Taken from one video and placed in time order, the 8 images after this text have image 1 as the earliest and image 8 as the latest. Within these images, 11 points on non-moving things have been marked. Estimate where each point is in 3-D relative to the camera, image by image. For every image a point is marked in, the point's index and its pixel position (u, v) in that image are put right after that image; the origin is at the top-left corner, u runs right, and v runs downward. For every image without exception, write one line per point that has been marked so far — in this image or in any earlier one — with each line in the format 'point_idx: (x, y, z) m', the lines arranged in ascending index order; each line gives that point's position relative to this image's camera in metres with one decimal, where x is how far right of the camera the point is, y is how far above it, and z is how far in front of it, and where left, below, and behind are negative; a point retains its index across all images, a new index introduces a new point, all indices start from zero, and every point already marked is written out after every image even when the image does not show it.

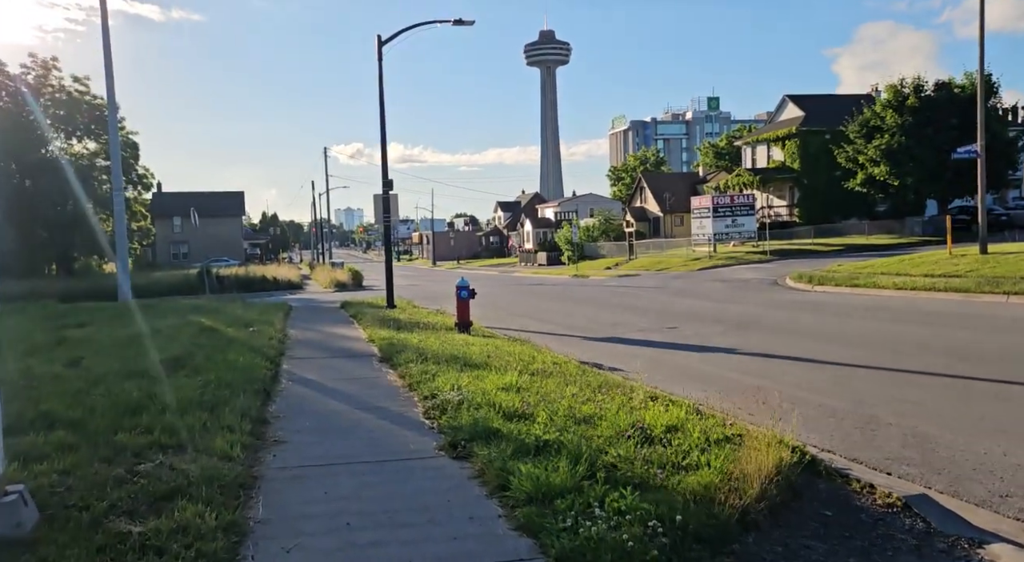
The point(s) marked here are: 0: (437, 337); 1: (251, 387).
0: (-1.3, -1.0, +13.4) m
1: (-2.9, -1.2, +8.3) m
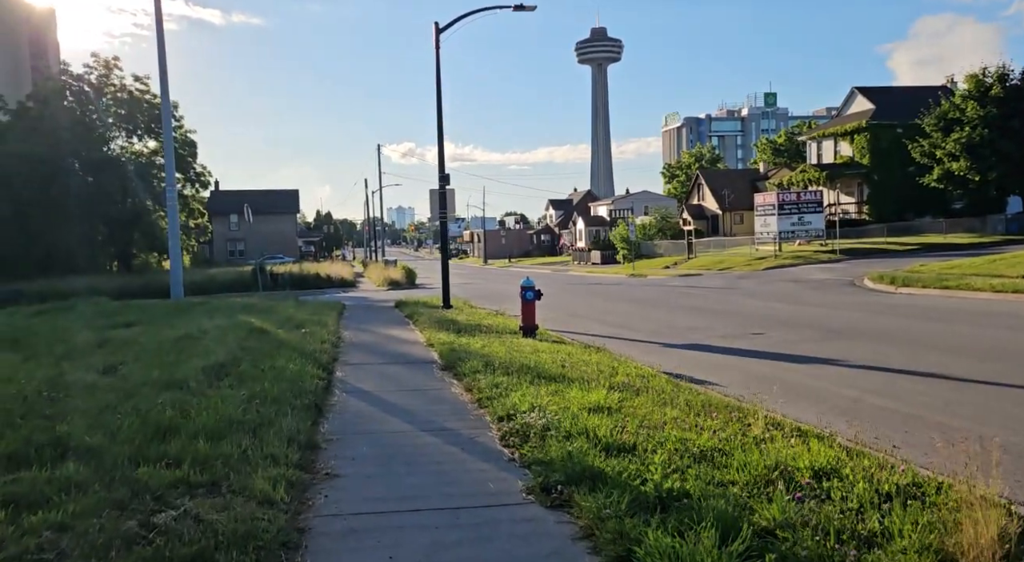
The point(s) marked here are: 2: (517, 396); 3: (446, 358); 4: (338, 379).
0: (-0.1, -1.0, +12.3) m
1: (-2.1, -1.2, +7.2) m
2: (+0.1, -1.2, +7.6) m
3: (-1.0, -1.1, +10.9) m
4: (-2.2, -1.2, +9.4) m
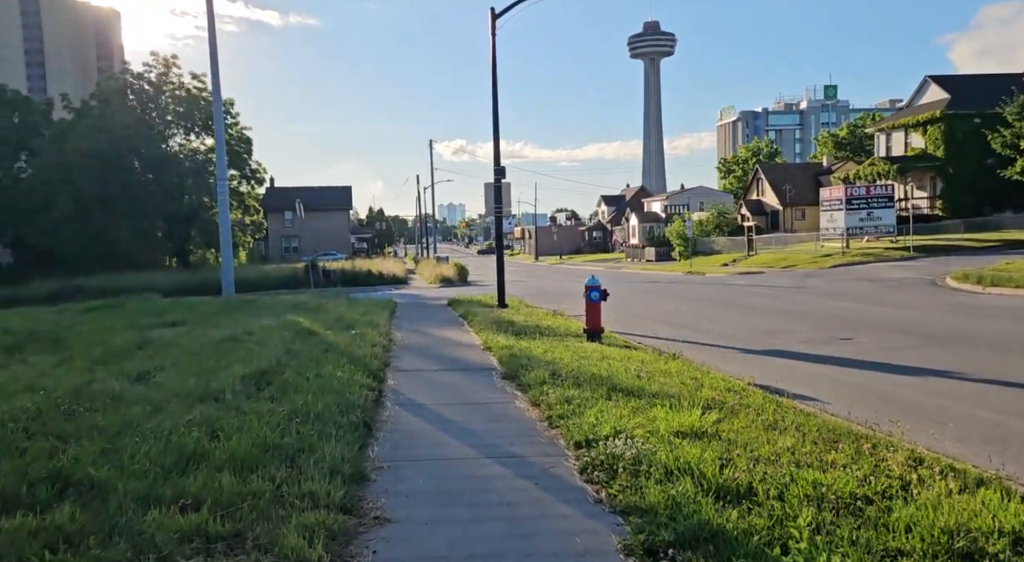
0: (+0.9, -1.0, +11.2) m
1: (-1.4, -1.2, +6.3) m
2: (+0.8, -1.2, +6.6) m
3: (-0.1, -1.1, +9.9) m
4: (-1.4, -1.2, +8.5) m
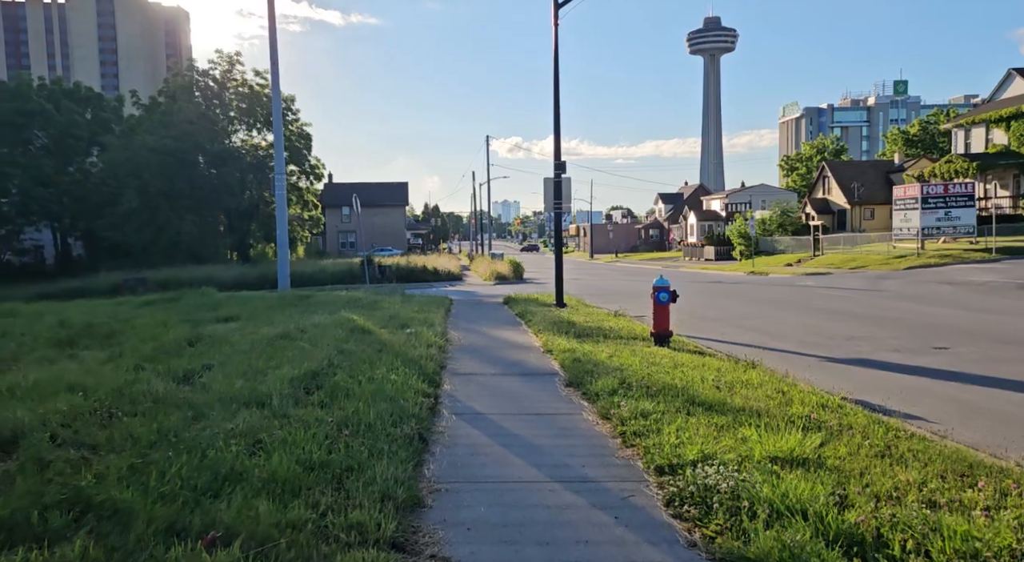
0: (+1.8, -1.0, +10.5) m
1: (-0.9, -1.2, +5.7) m
2: (+1.3, -1.2, +5.9) m
3: (+0.7, -1.1, +9.2) m
4: (-0.7, -1.2, +7.9) m
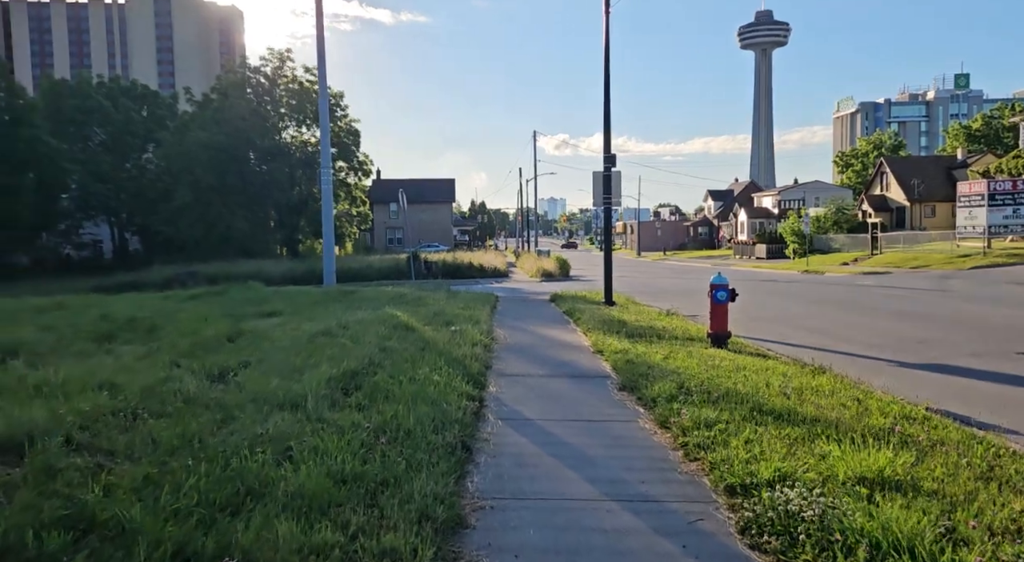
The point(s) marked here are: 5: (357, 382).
0: (+2.4, -1.0, +9.8) m
1: (-0.5, -1.1, +5.3) m
2: (+1.7, -1.2, +5.3) m
3: (+1.3, -1.1, +8.6) m
4: (-0.2, -1.2, +7.4) m
5: (-1.5, -1.0, +7.1) m
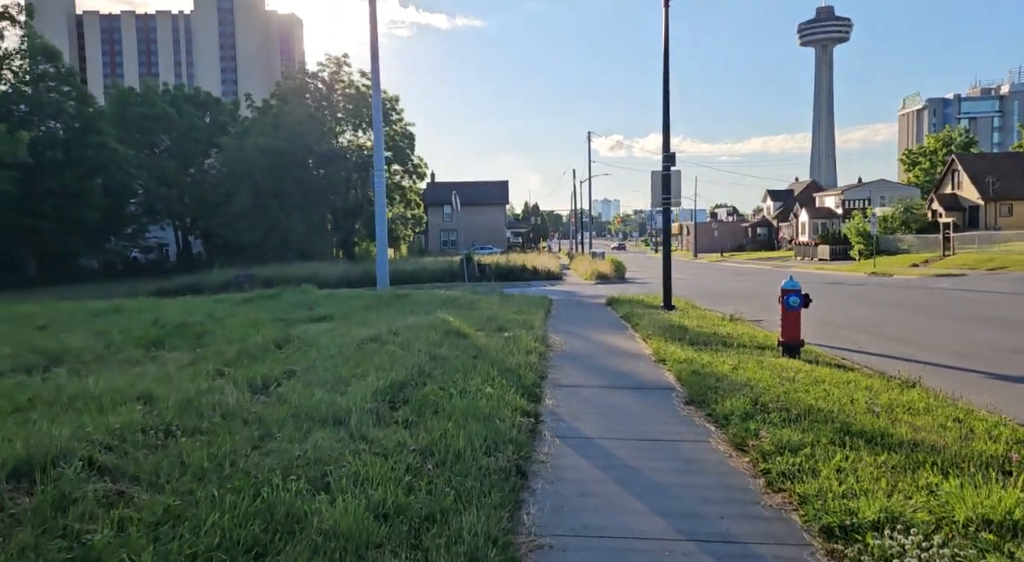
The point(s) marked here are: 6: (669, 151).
0: (+3.1, -1.1, +9.1) m
1: (-0.1, -1.2, +4.8) m
2: (+2.1, -1.3, +4.6) m
3: (+1.9, -1.1, +8.0) m
4: (+0.3, -1.2, +6.9) m
5: (-1.0, -1.0, +6.6) m
6: (+4.0, +3.3, +18.5) m
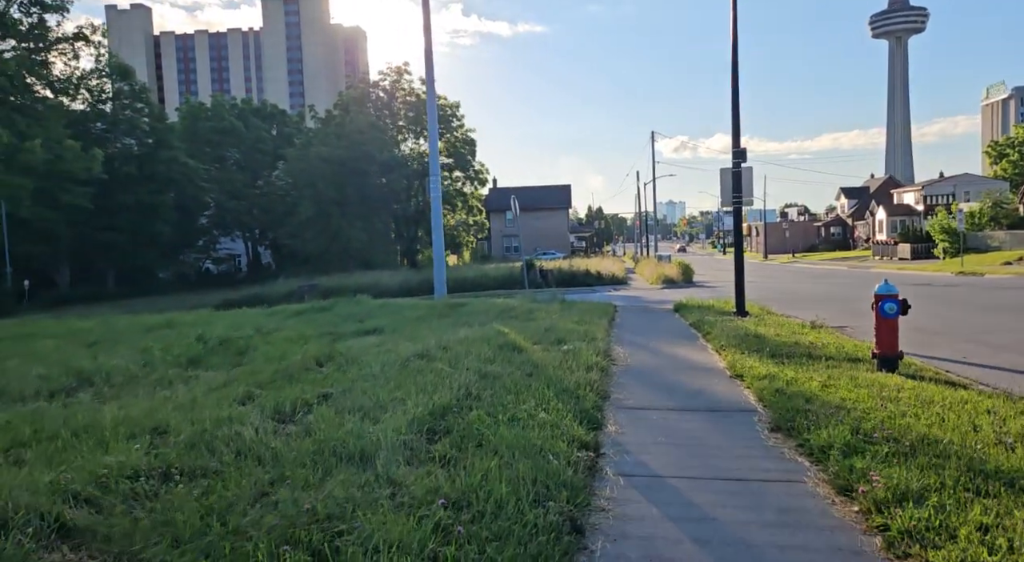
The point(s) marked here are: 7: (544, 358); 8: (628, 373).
0: (+3.8, -1.1, +8.0) m
1: (+0.2, -1.3, +3.9) m
2: (+2.3, -1.3, +3.6) m
3: (+2.5, -1.2, +7.0) m
4: (+0.8, -1.3, +6.0) m
5: (-0.5, -1.1, +5.9) m
6: (+5.4, +3.2, +17.3) m
7: (+0.4, -1.0, +9.3) m
8: (+1.5, -1.2, +9.3) m
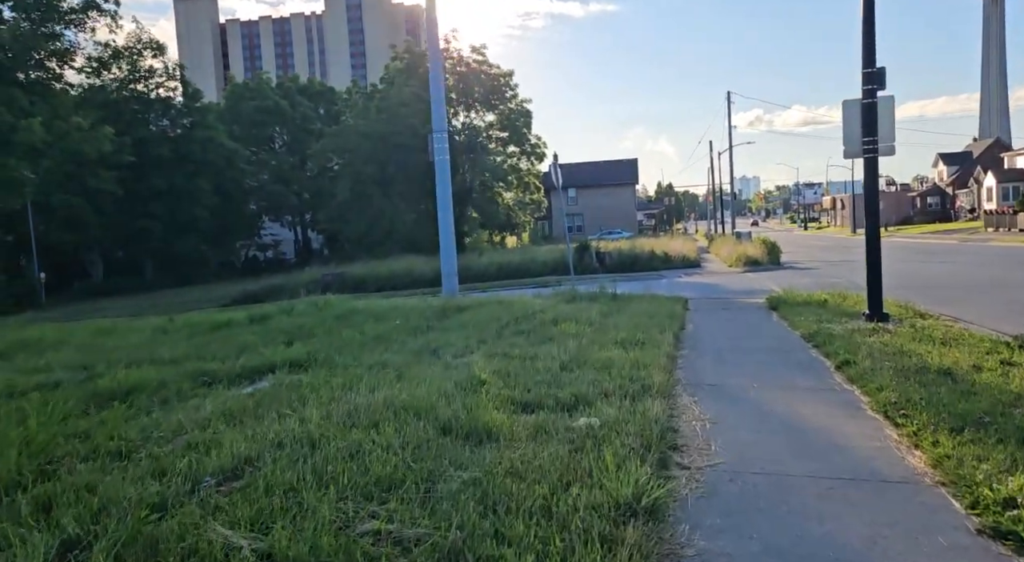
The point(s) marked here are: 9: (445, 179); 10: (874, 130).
0: (+3.3, -1.2, +2.4) m
1: (-0.7, -1.5, -1.3) m
2: (+1.4, -1.5, -1.8) m
3: (+1.9, -1.3, +1.5) m
4: (+0.1, -1.5, +0.7) m
5: (-1.2, -1.3, +0.7) m
6: (+5.7, +3.4, +11.4) m
7: (+0.1, -1.1, +4.1) m
8: (+1.1, -1.2, +4.0) m
9: (-1.4, +2.2, +16.3) m
10: (+5.7, +2.3, +11.4) m
